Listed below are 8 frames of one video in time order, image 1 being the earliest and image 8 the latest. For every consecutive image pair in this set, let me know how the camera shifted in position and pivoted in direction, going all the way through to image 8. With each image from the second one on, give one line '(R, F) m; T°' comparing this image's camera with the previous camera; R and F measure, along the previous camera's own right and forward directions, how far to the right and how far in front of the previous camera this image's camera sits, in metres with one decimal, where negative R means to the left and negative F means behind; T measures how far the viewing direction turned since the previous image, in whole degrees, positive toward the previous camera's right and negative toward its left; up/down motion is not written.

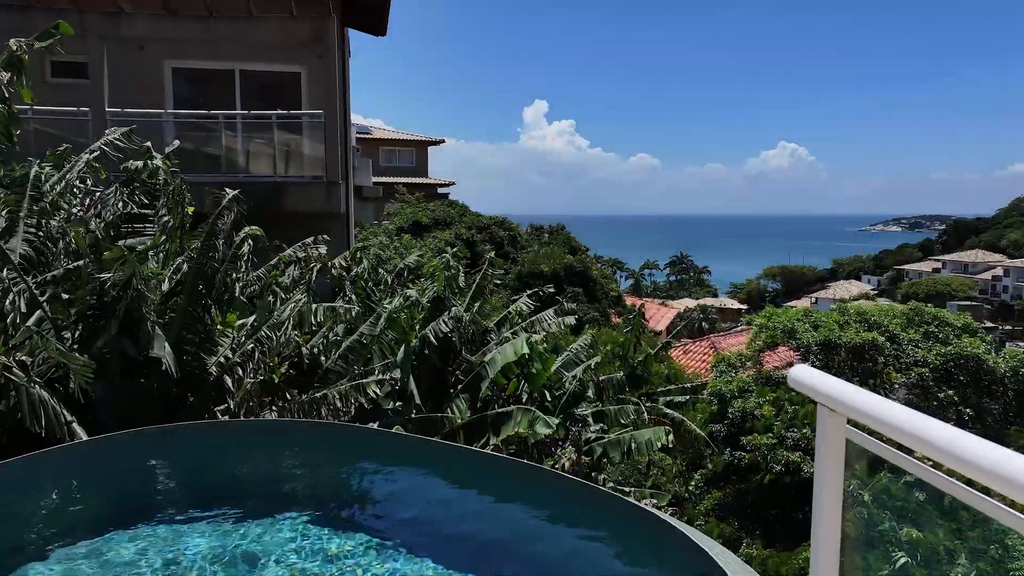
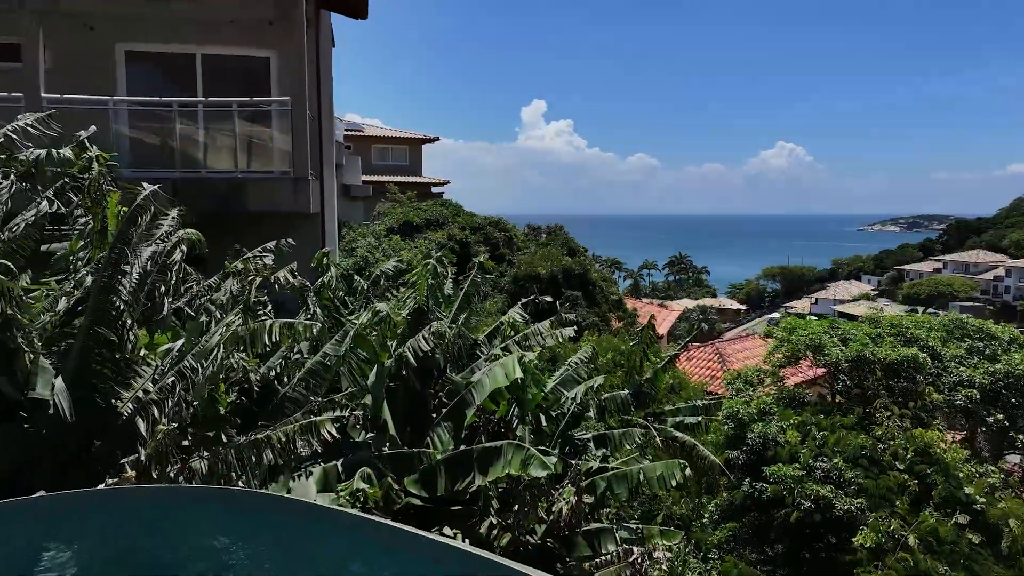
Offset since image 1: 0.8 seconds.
(+0.1, +1.0) m; 0°
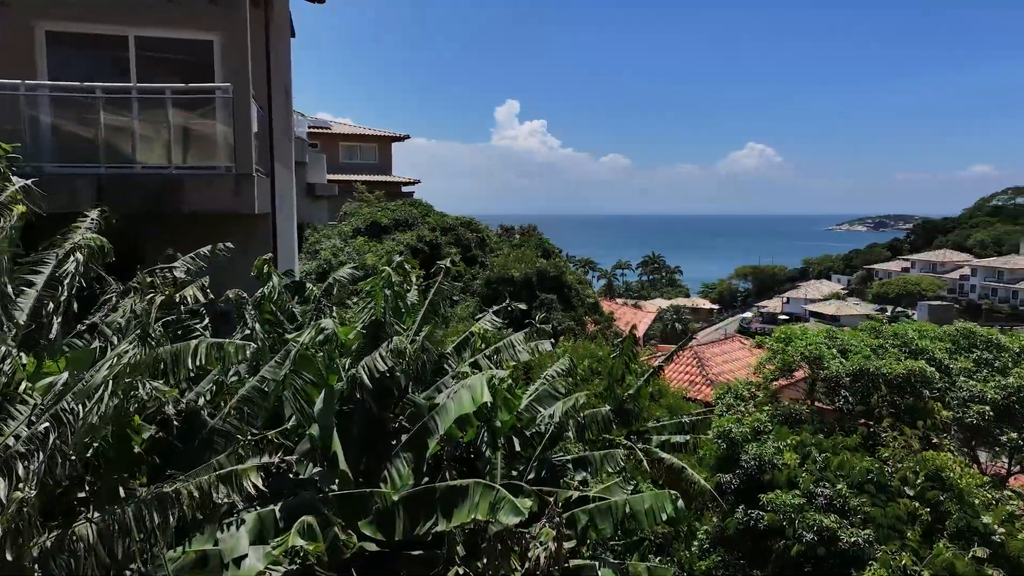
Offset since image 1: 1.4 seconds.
(0.0, +0.8) m; +2°
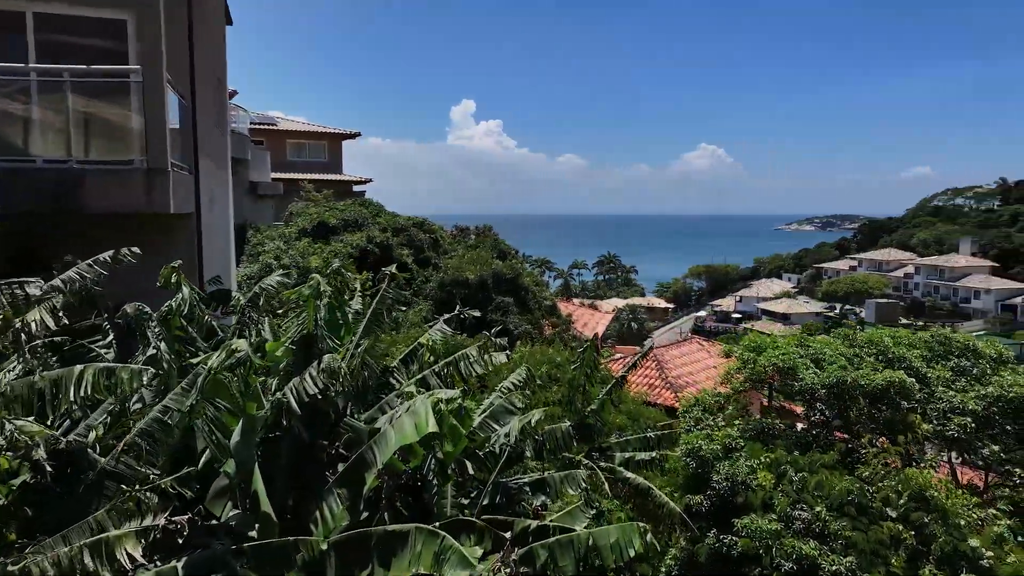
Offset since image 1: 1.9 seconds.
(+0.1, +0.7) m; +3°
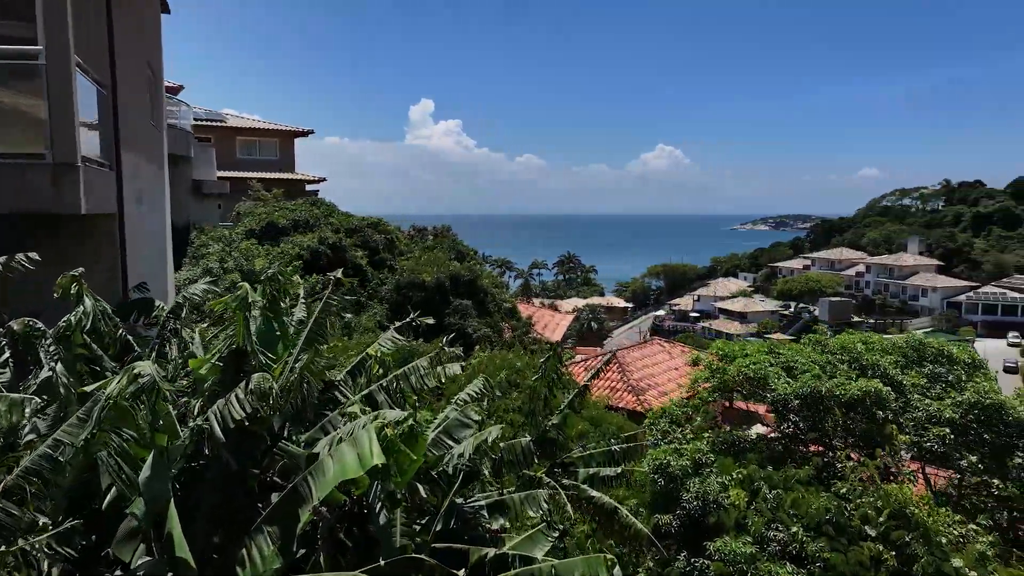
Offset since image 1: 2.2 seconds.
(+0.1, +0.5) m; +3°
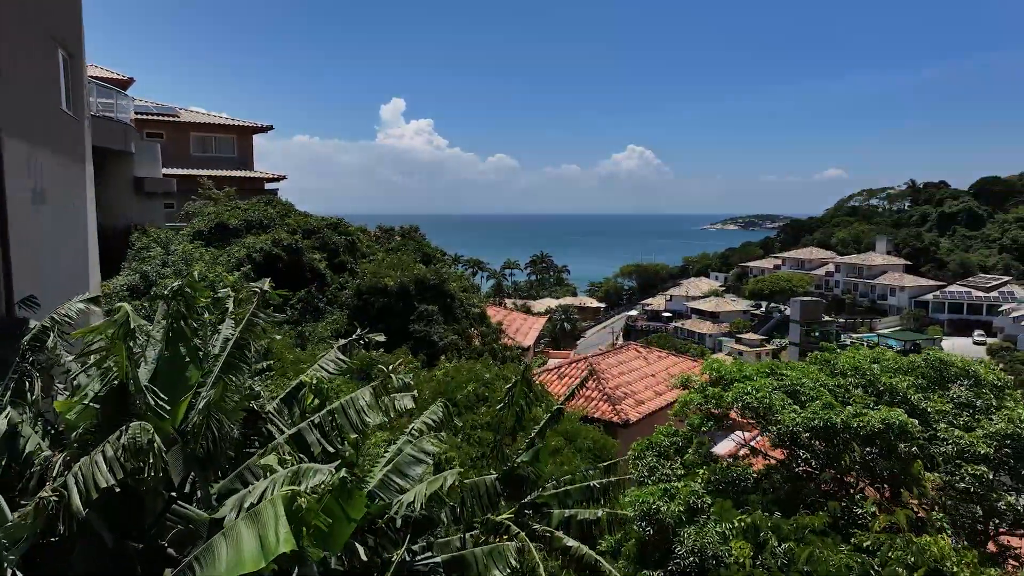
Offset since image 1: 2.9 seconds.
(+0.1, +1.0) m; +2°
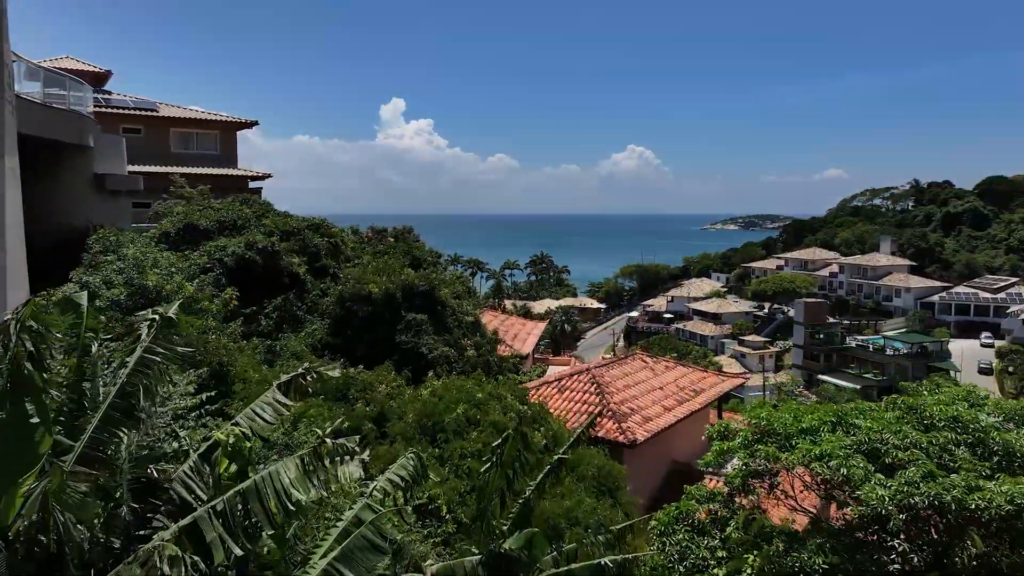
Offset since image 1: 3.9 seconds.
(+0.1, +1.5) m; 0°
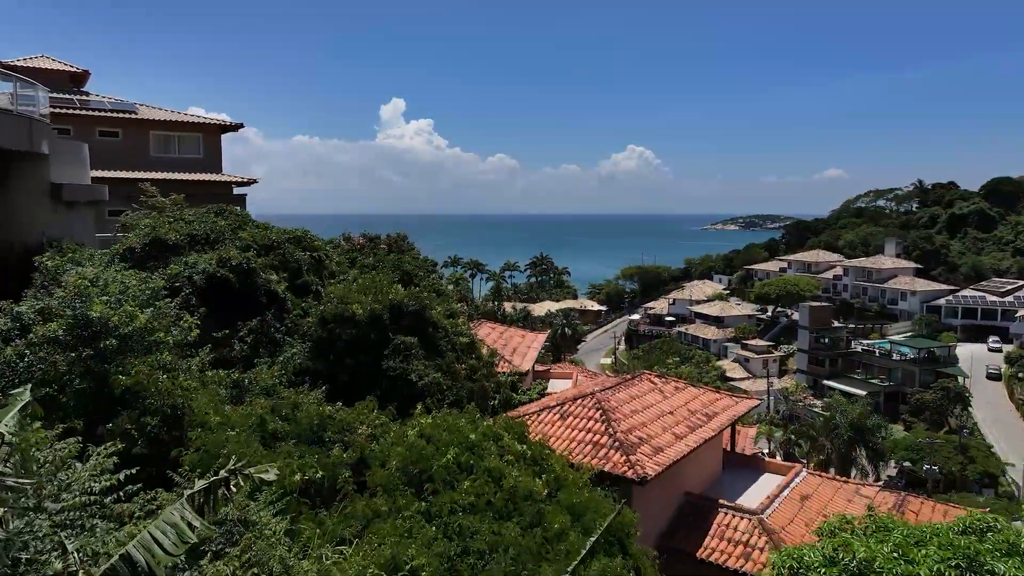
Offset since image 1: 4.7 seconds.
(0.0, +1.4) m; 0°
